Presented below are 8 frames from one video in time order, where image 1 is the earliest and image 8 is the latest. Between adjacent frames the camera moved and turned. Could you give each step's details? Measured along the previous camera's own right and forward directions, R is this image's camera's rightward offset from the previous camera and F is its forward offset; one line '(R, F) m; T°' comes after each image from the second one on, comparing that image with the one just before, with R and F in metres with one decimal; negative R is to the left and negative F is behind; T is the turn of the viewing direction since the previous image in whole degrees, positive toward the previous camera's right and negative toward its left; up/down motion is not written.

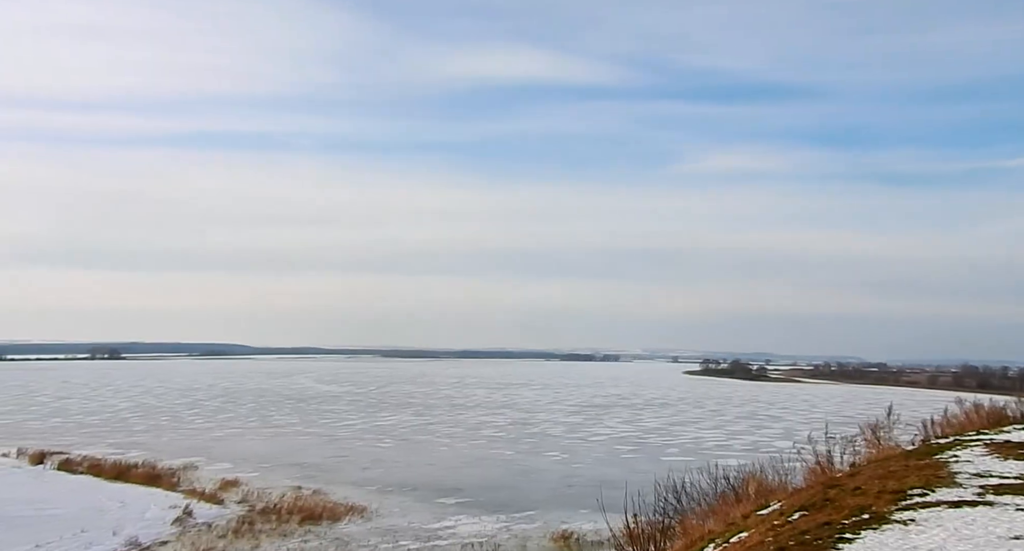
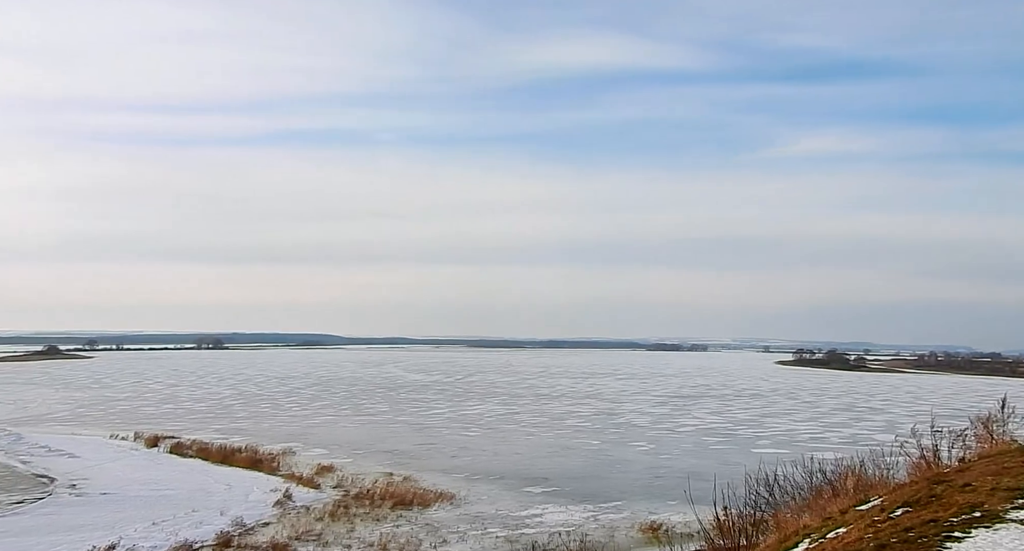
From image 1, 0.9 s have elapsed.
(-0.1, -0.1) m; -6°
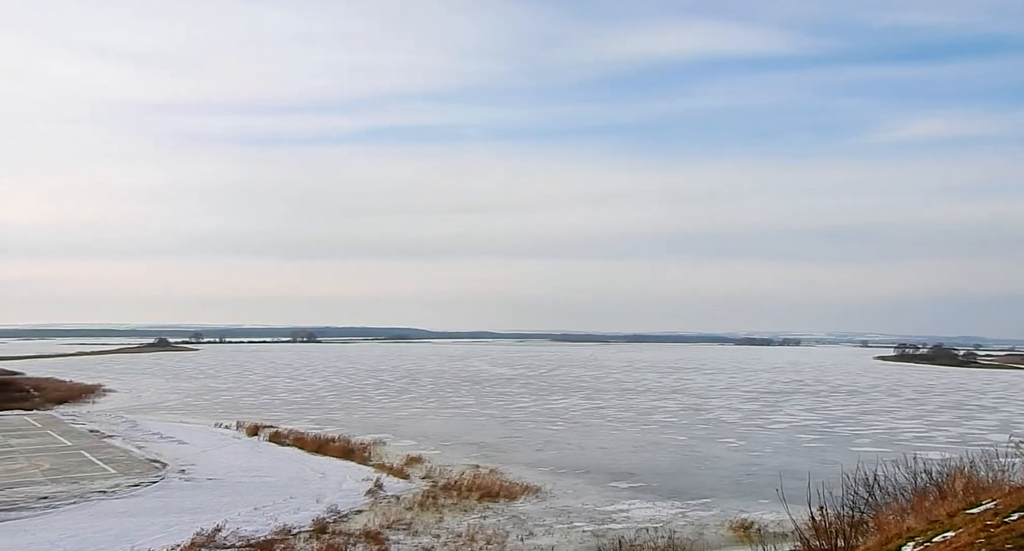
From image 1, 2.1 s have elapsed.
(-0.1, -0.1) m; -5°
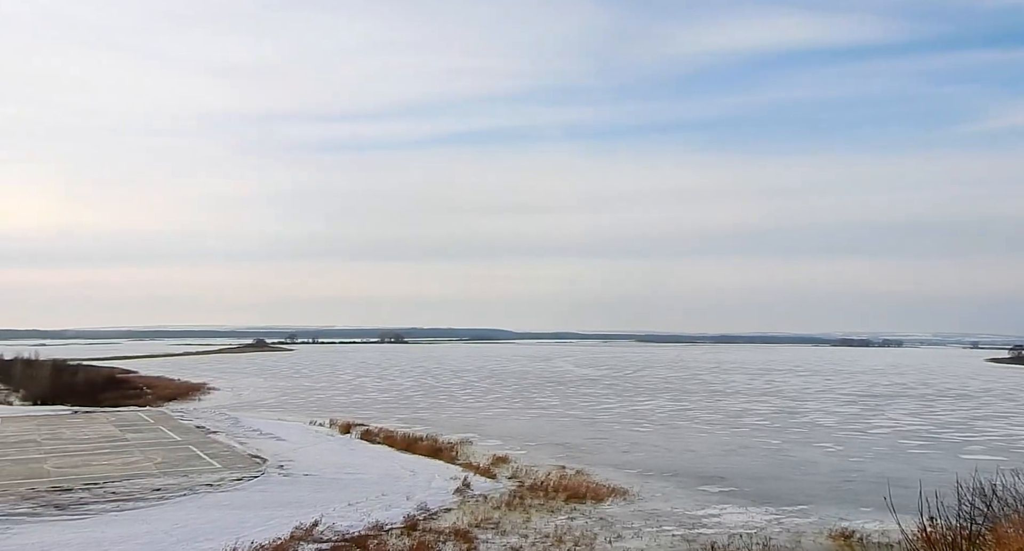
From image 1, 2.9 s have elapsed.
(-0.1, 0.0) m; -5°
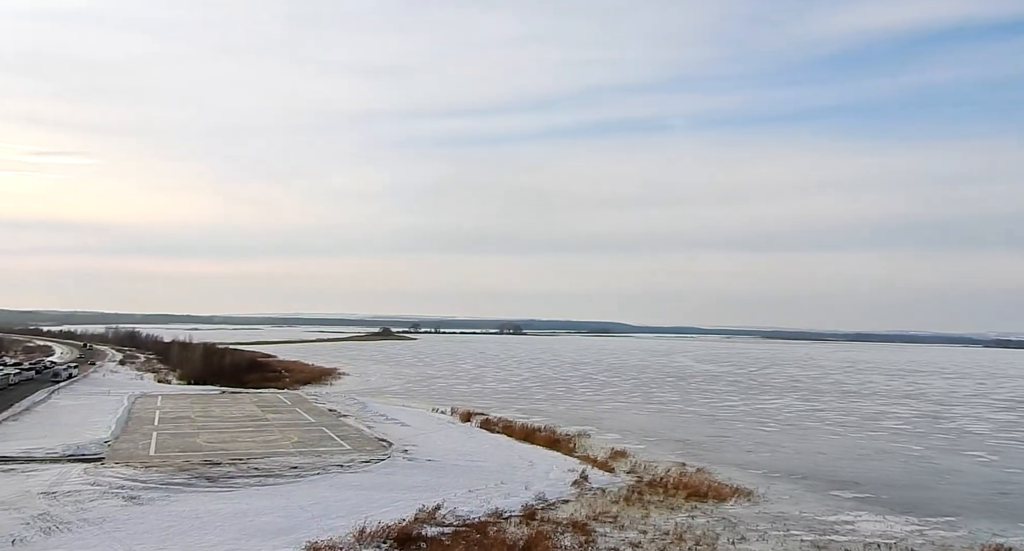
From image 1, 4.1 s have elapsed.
(-0.1, +0.1) m; -8°
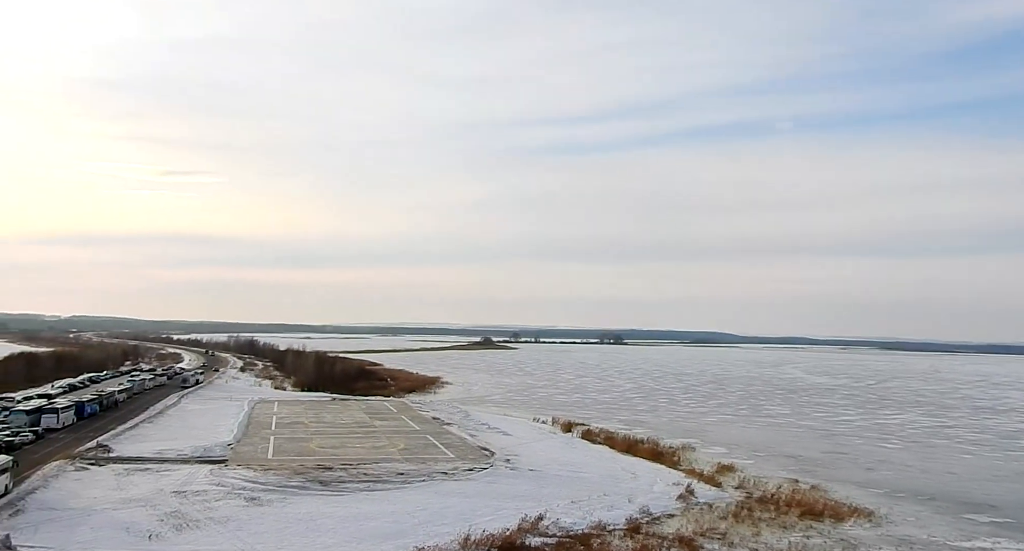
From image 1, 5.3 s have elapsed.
(-0.1, +0.4) m; -7°
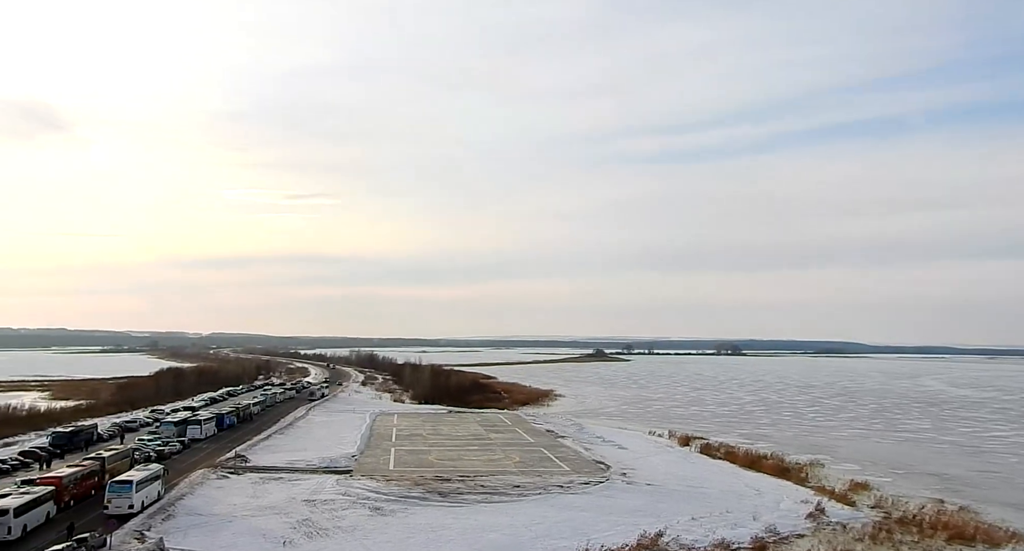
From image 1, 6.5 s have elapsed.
(-0.1, +0.6) m; -7°
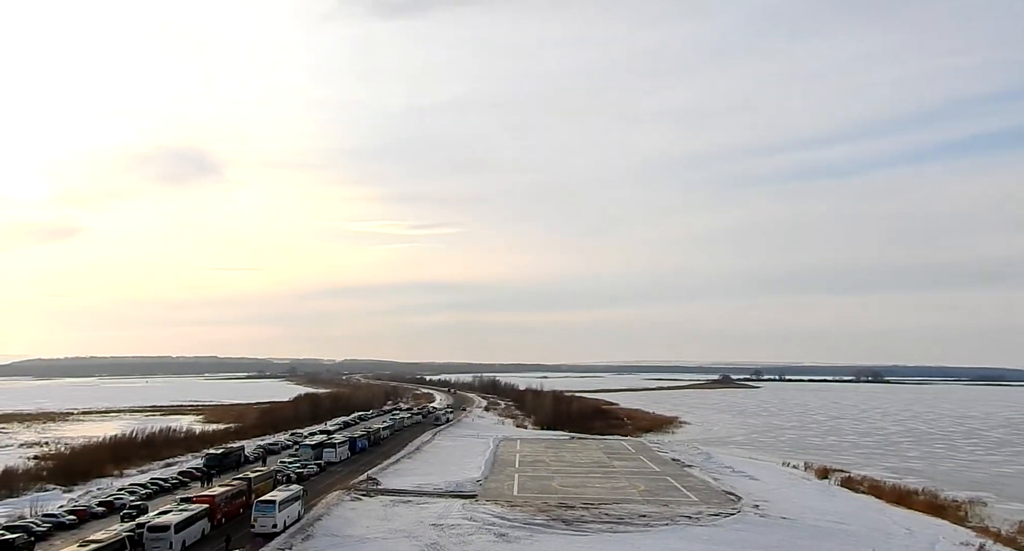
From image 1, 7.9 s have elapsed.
(-0.1, +0.6) m; -8°
